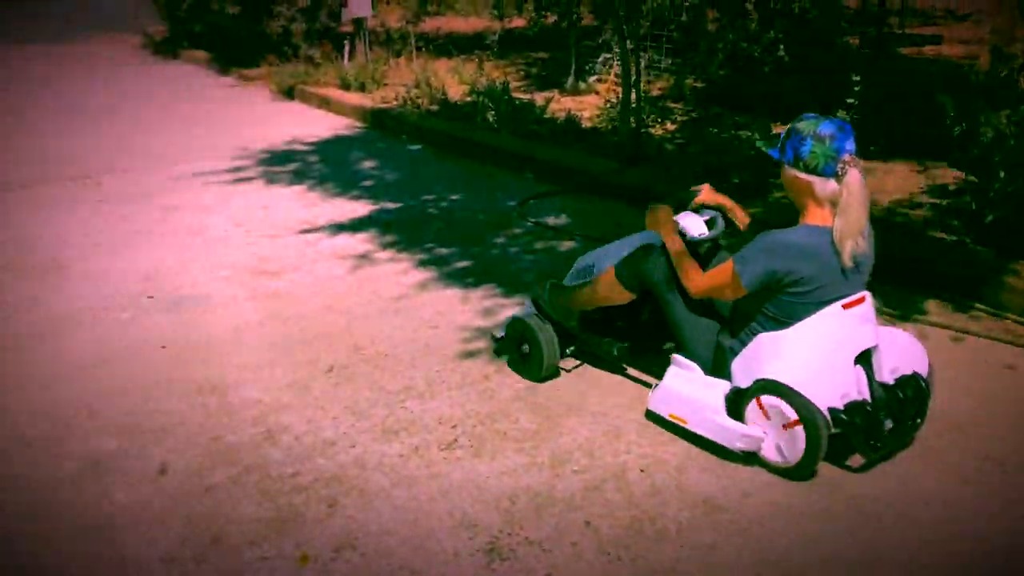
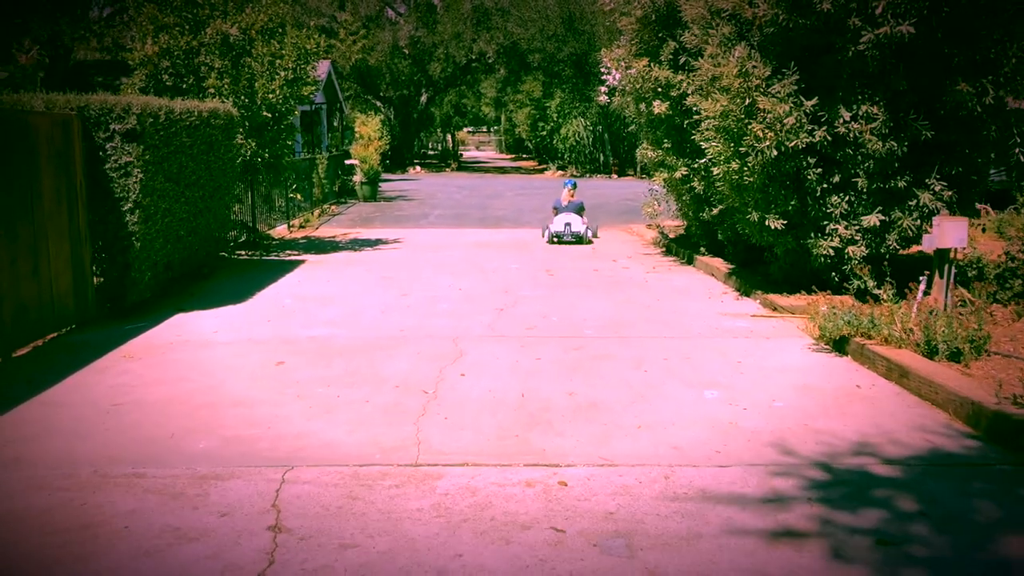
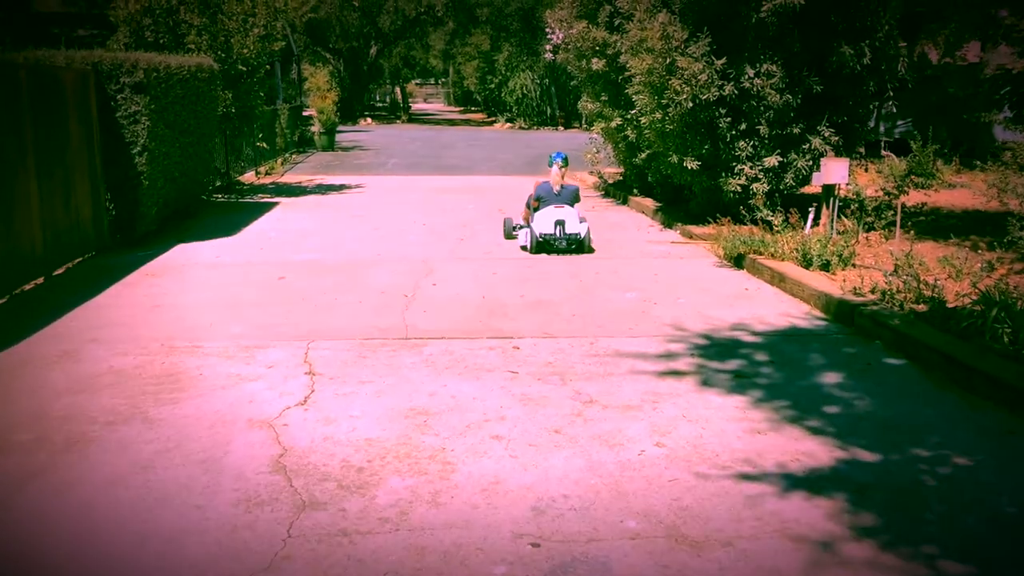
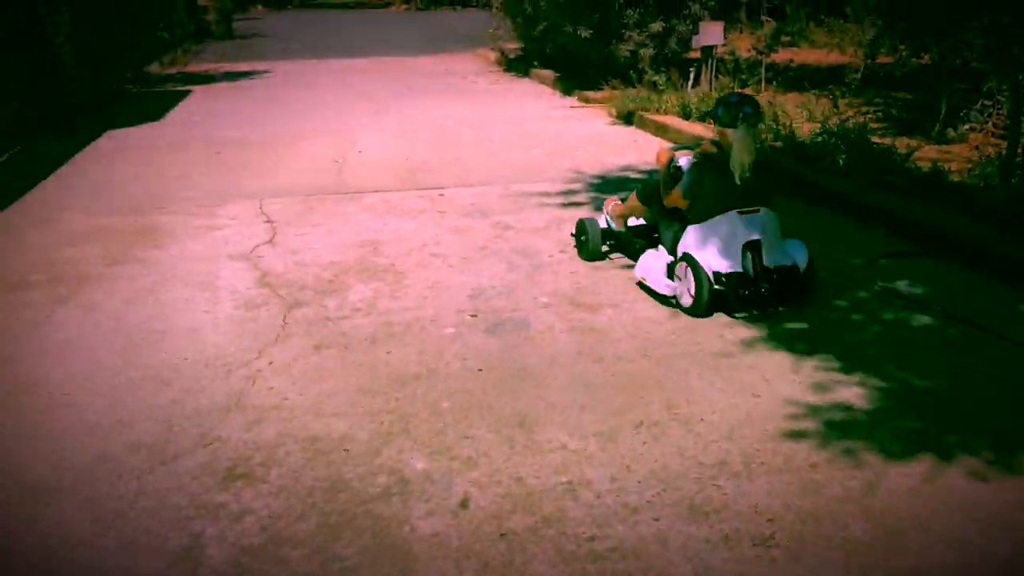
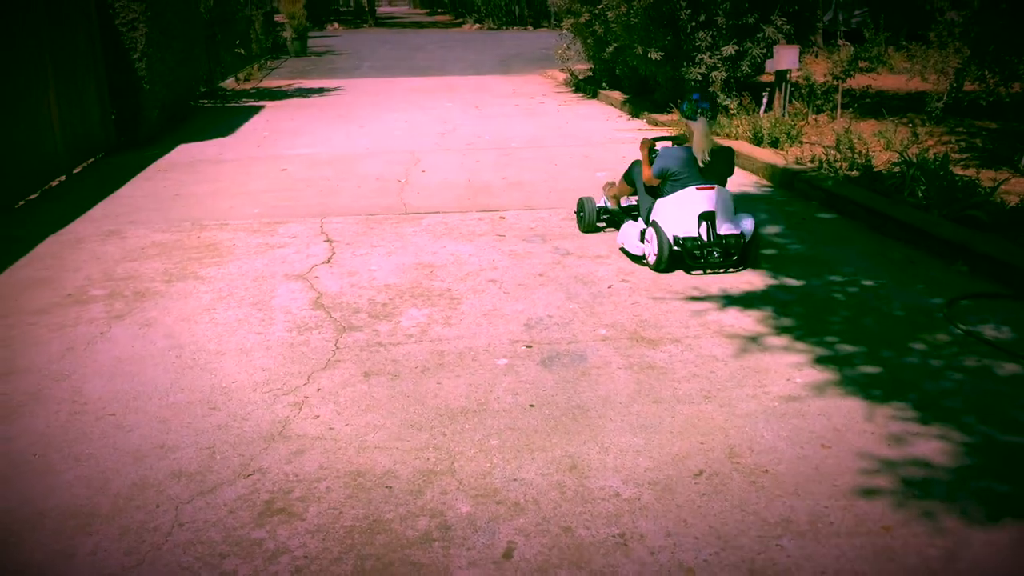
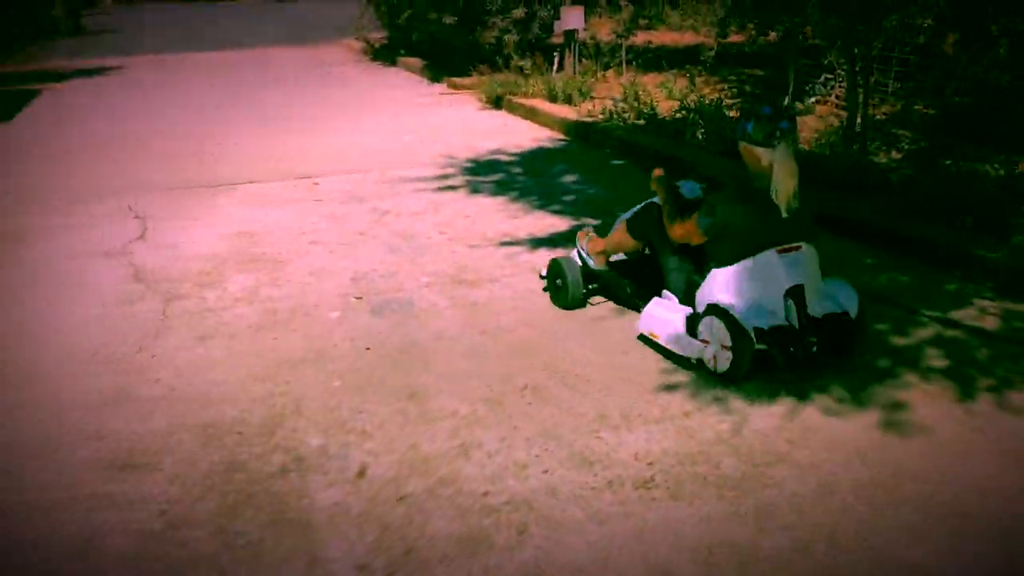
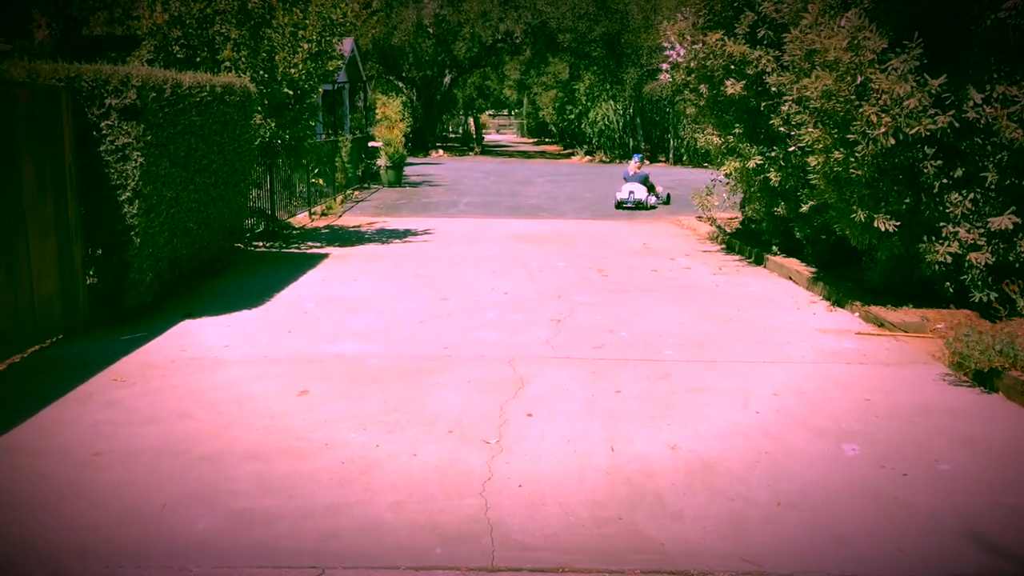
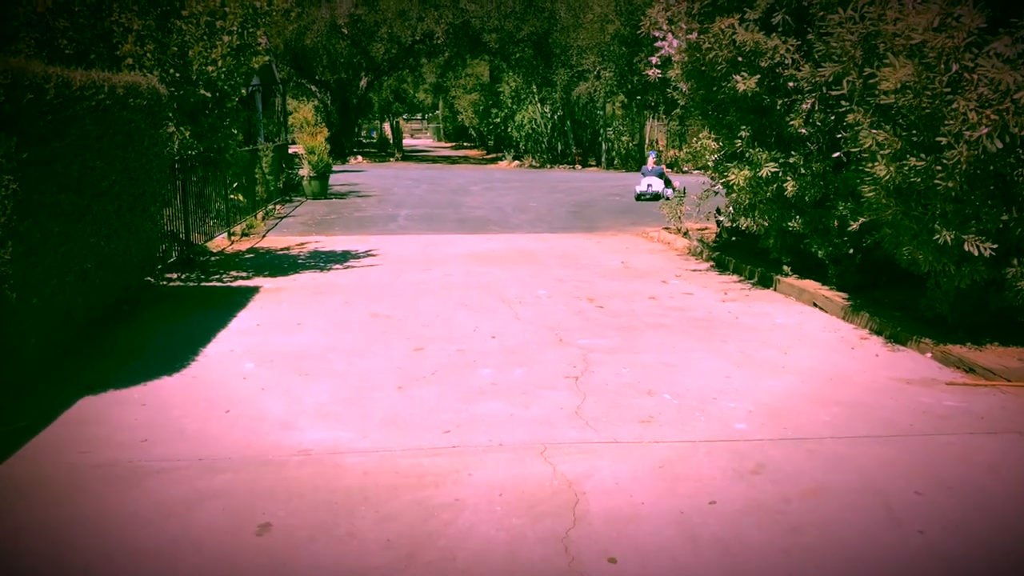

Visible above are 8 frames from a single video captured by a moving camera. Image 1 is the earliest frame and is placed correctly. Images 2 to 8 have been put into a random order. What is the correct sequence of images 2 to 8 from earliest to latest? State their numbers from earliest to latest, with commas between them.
6, 4, 5, 3, 2, 7, 8
